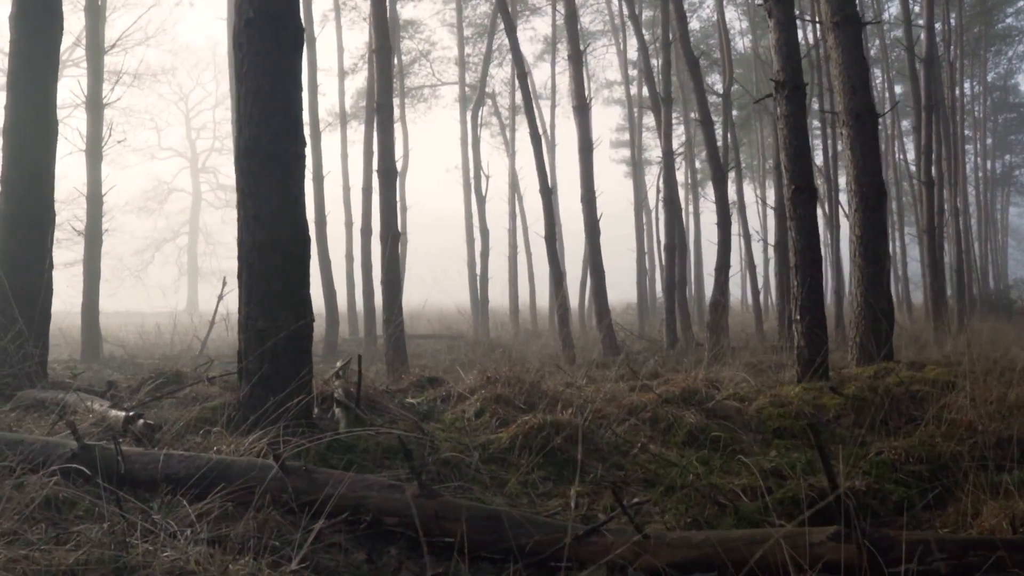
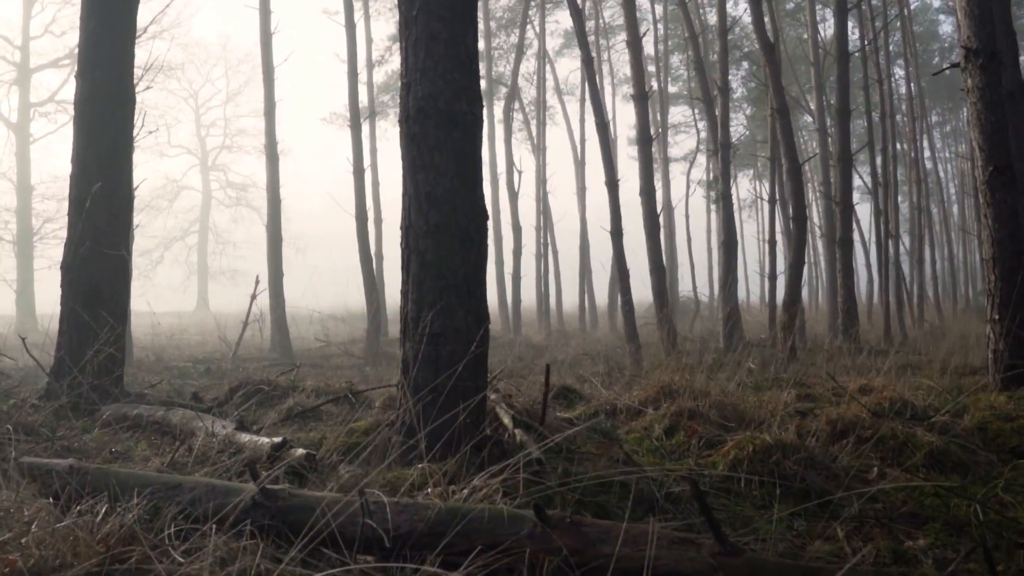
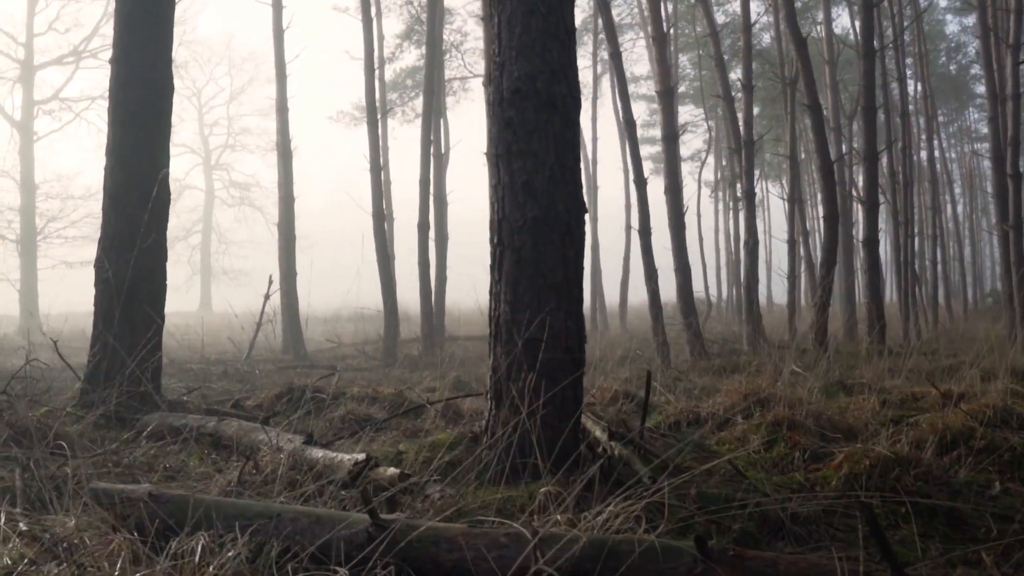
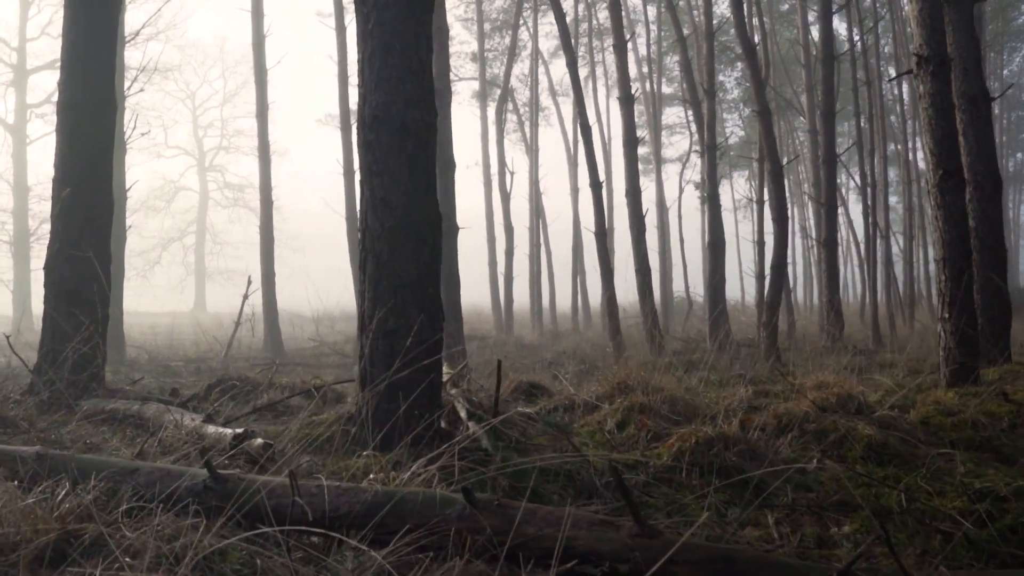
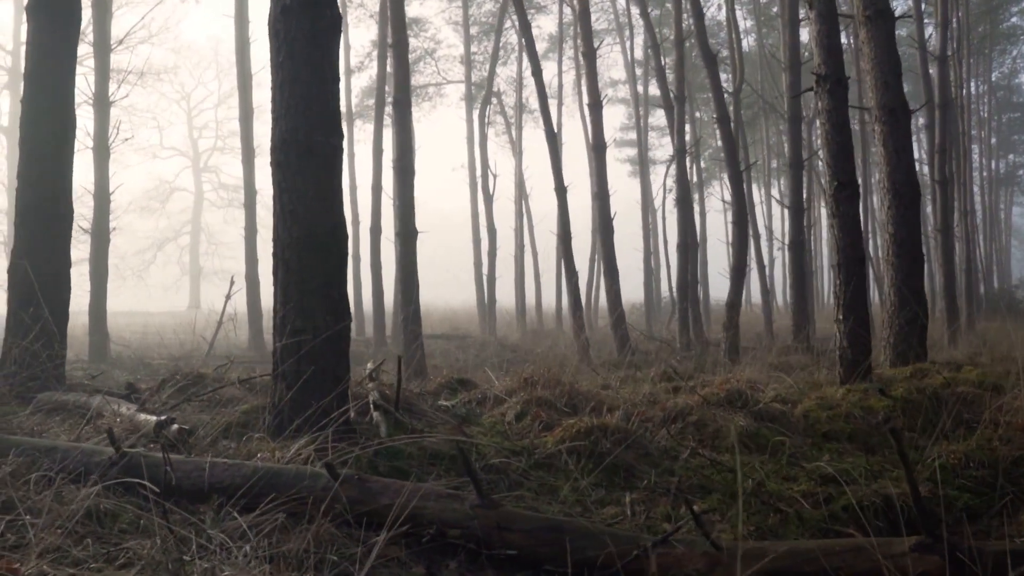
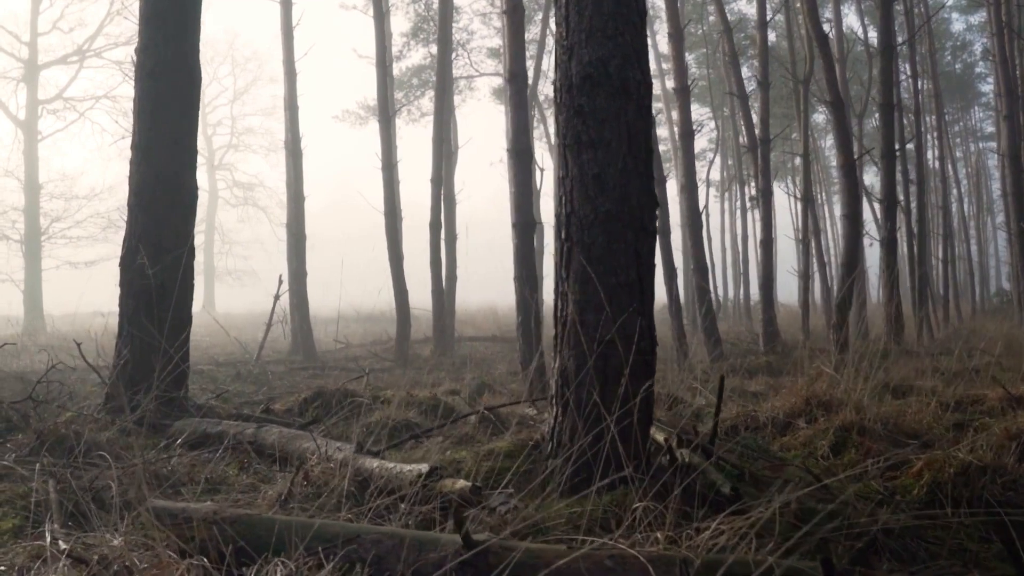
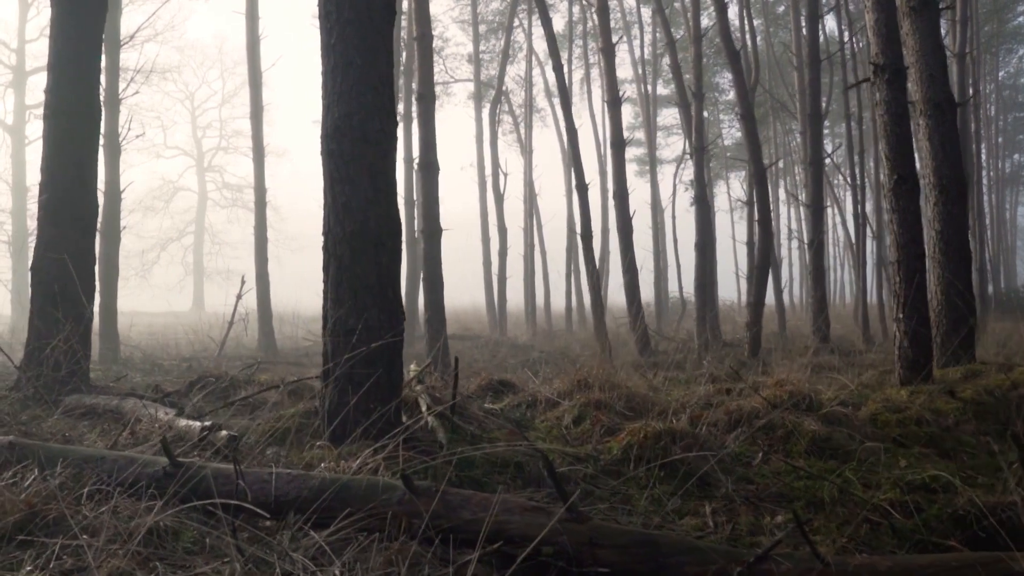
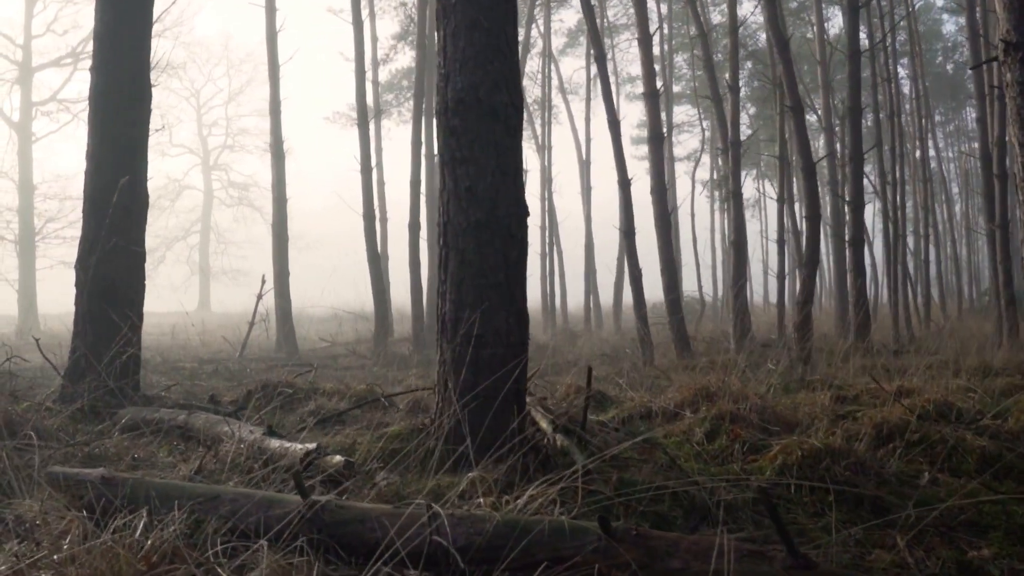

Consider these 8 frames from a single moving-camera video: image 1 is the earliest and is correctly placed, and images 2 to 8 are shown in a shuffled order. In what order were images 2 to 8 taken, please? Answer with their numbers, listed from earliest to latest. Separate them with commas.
5, 7, 4, 2, 8, 3, 6
